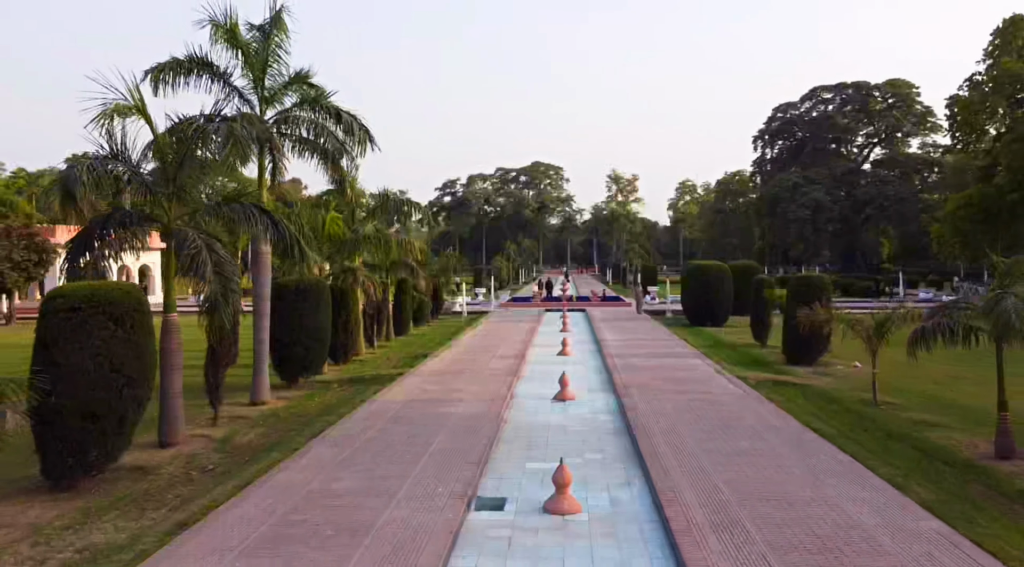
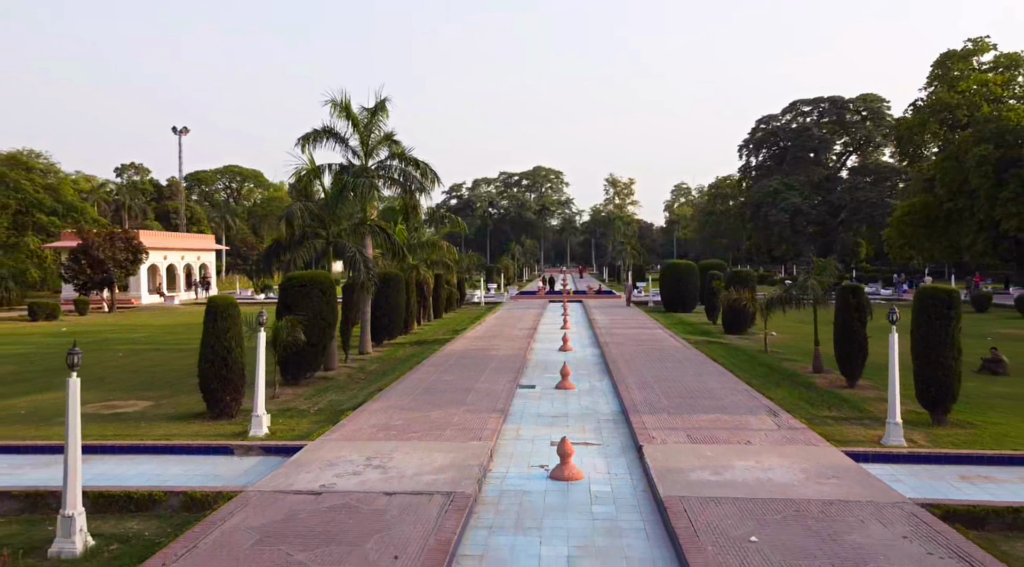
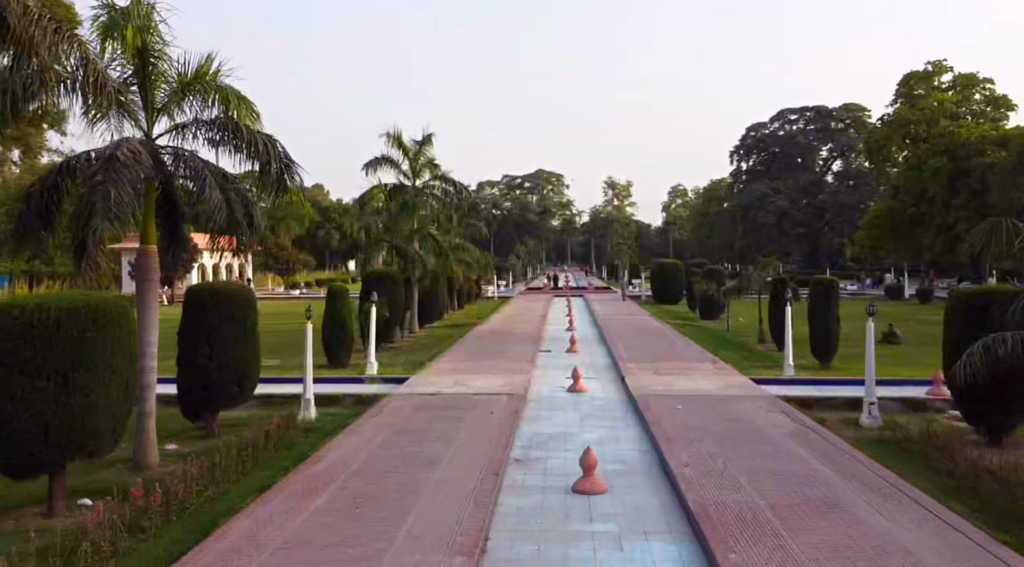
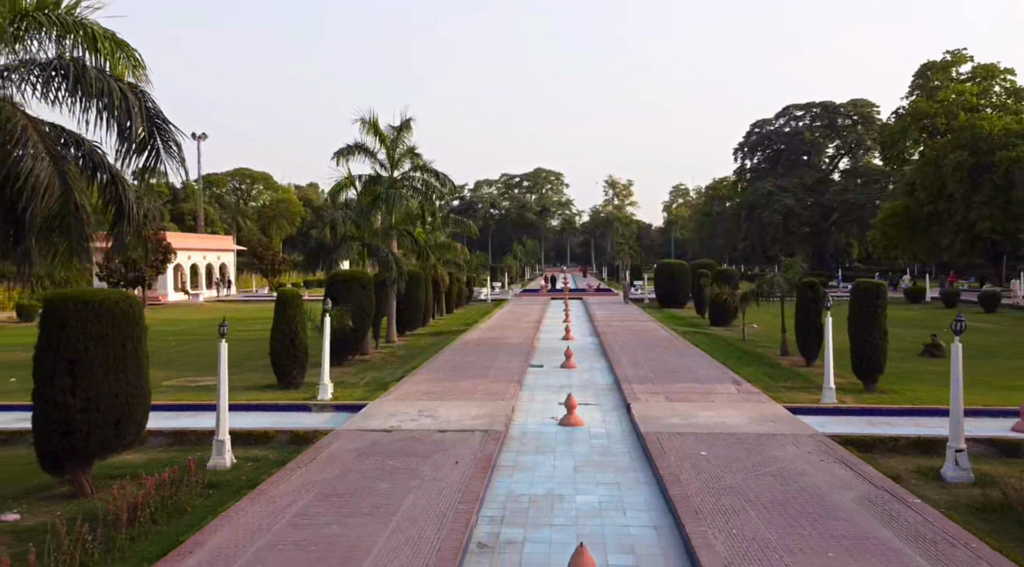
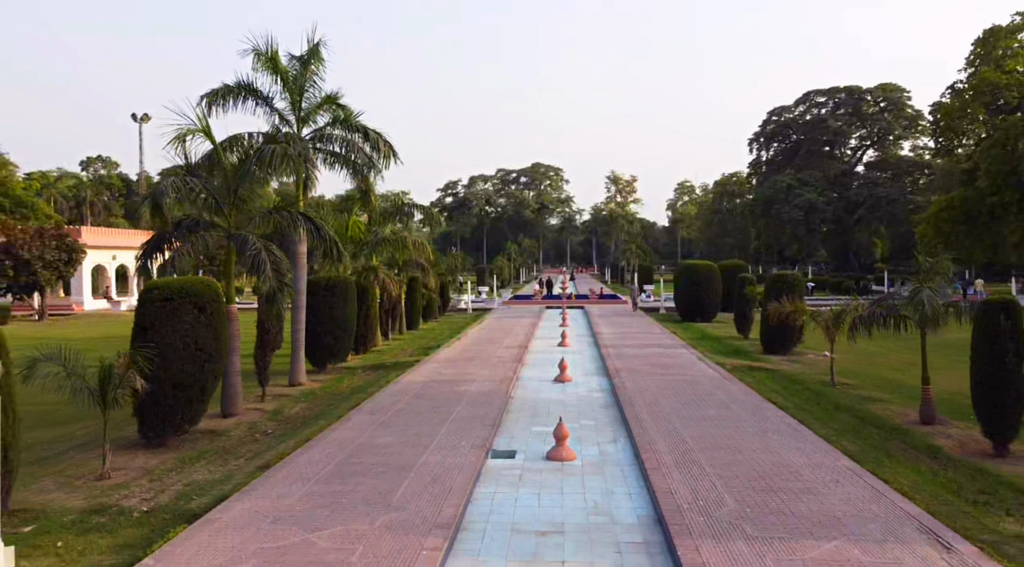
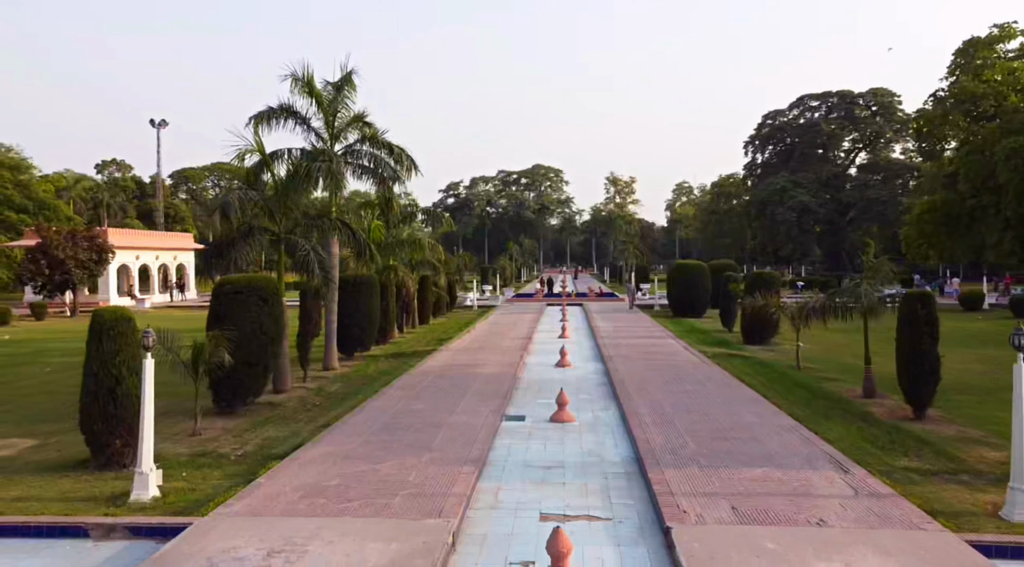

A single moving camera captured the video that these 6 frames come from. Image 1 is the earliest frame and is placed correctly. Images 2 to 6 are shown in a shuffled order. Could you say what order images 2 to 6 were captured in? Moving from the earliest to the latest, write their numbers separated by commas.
5, 6, 2, 4, 3
